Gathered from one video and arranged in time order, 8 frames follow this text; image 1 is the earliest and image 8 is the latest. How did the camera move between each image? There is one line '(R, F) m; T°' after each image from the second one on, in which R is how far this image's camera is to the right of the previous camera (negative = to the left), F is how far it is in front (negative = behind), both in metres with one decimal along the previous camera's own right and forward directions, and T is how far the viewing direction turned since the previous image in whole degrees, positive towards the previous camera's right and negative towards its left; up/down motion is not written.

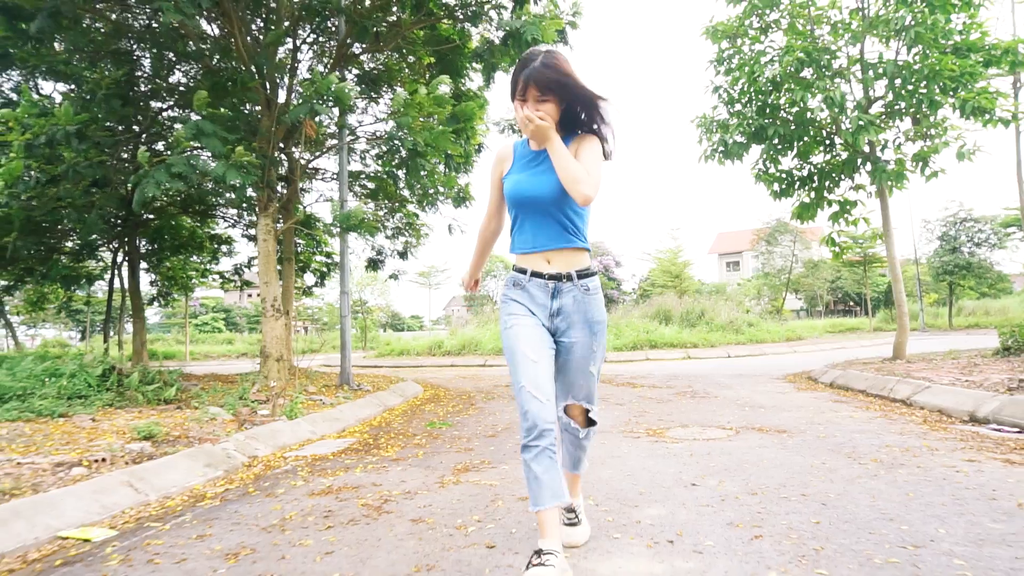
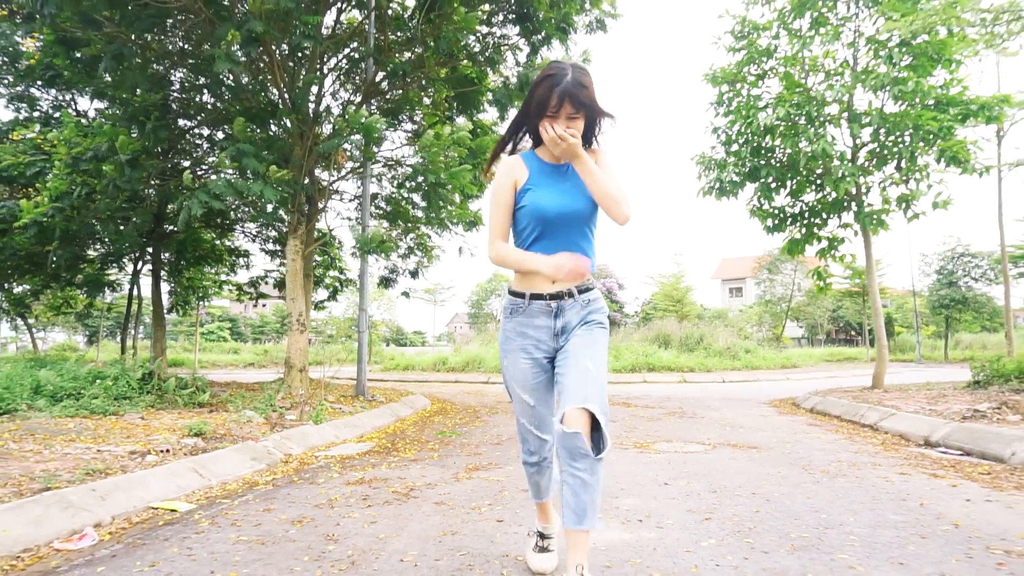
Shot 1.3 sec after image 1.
(0.0, -0.6) m; 0°
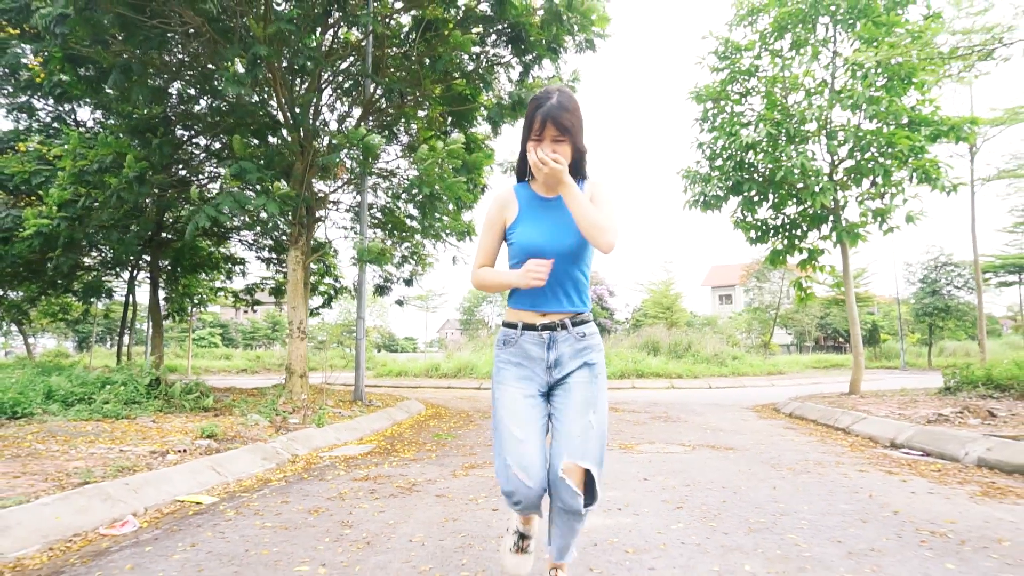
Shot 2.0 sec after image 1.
(0.0, -0.3) m; +1°
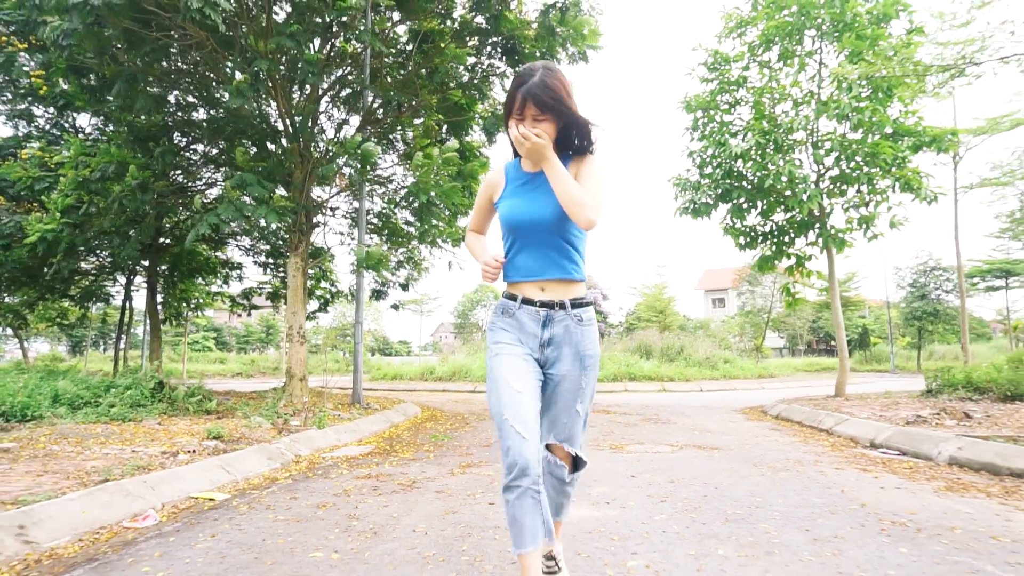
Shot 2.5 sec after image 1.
(0.0, -0.2) m; +1°
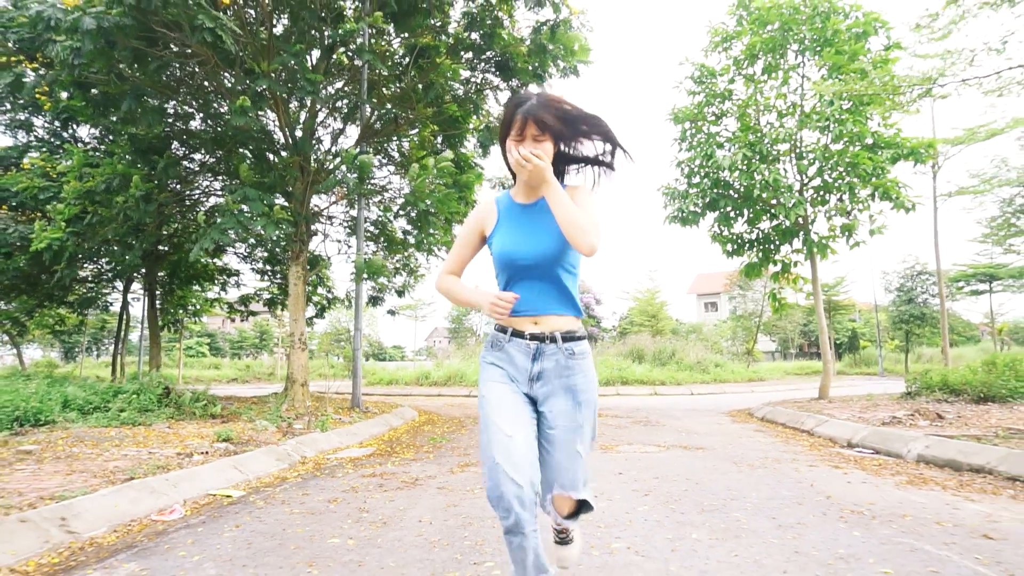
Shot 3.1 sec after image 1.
(0.0, -0.3) m; +1°
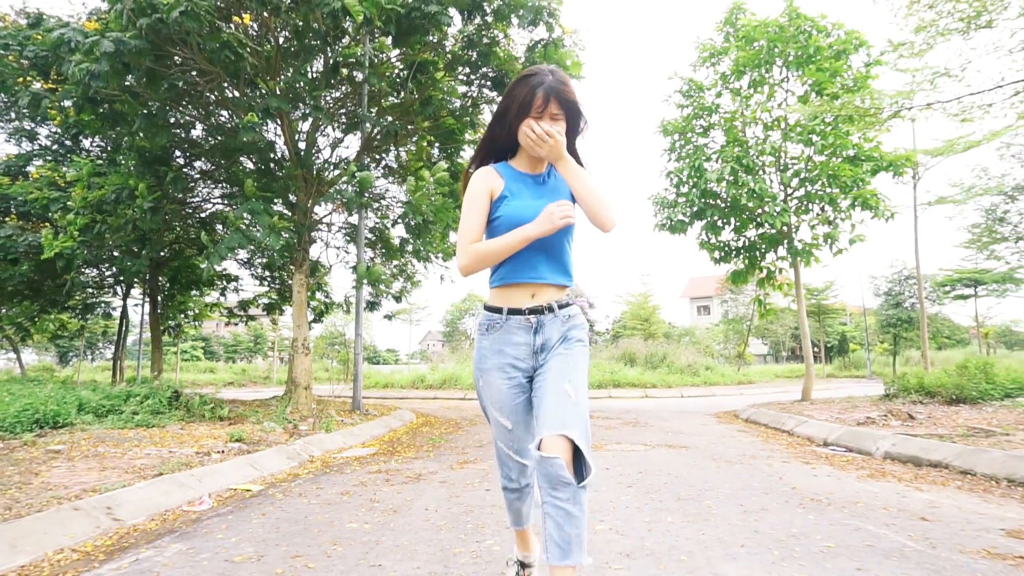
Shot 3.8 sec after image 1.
(0.0, -0.4) m; +1°
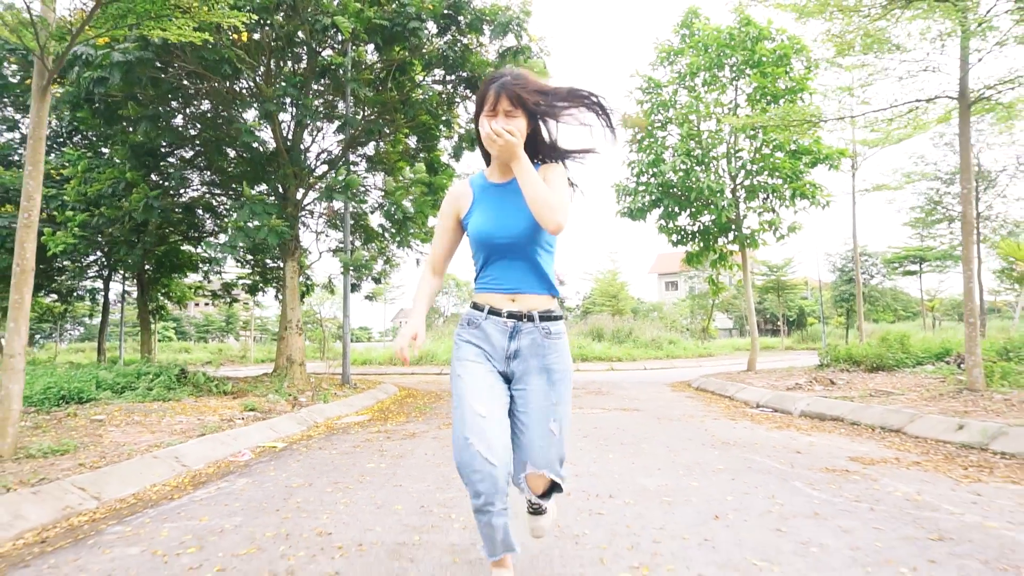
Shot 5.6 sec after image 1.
(-0.1, -0.9) m; +3°
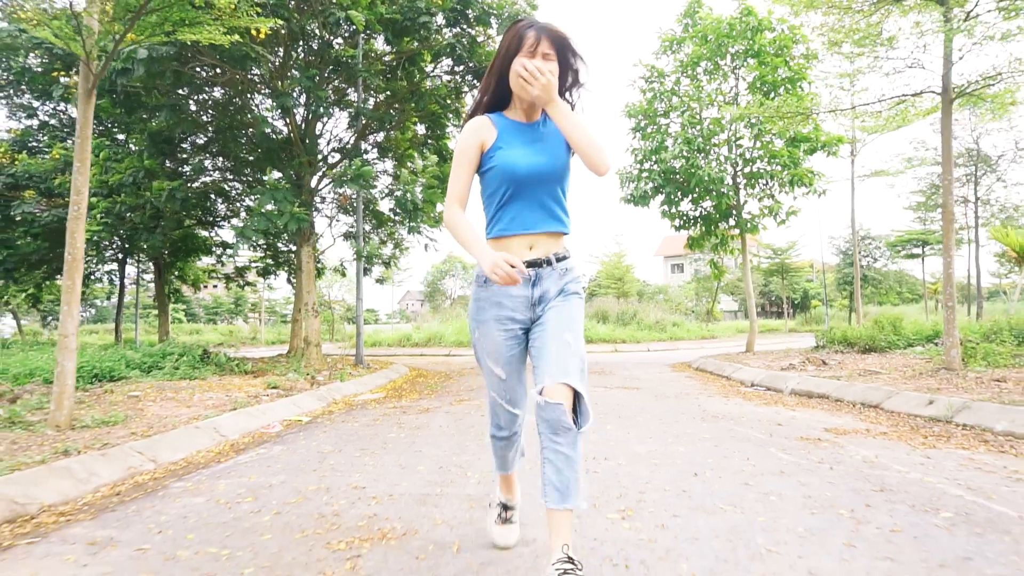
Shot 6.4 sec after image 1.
(0.0, -0.4) m; -1°
